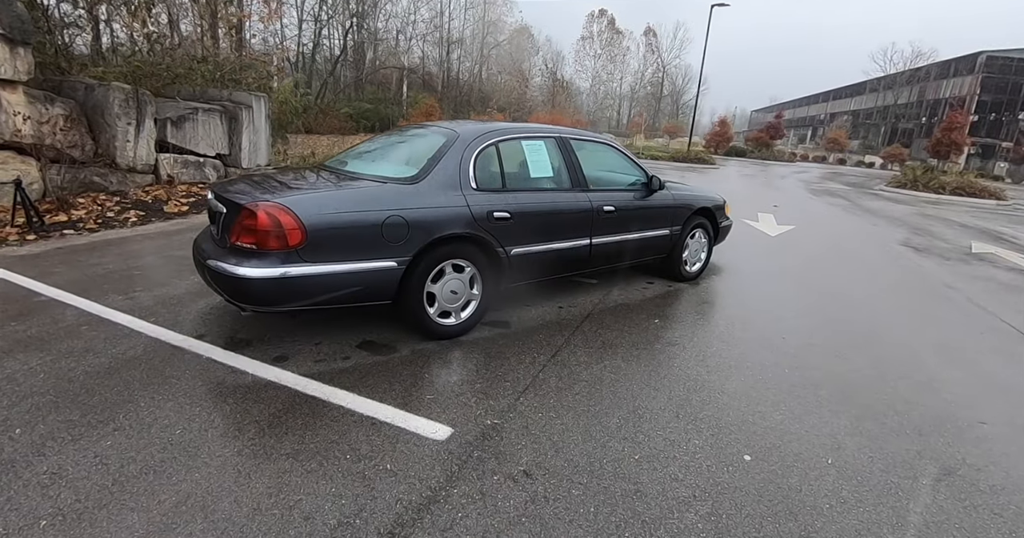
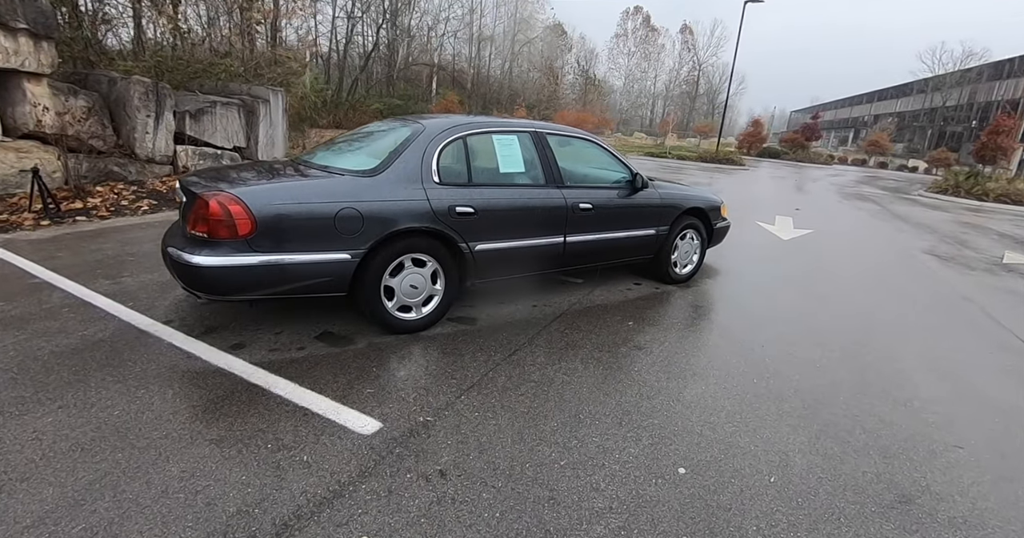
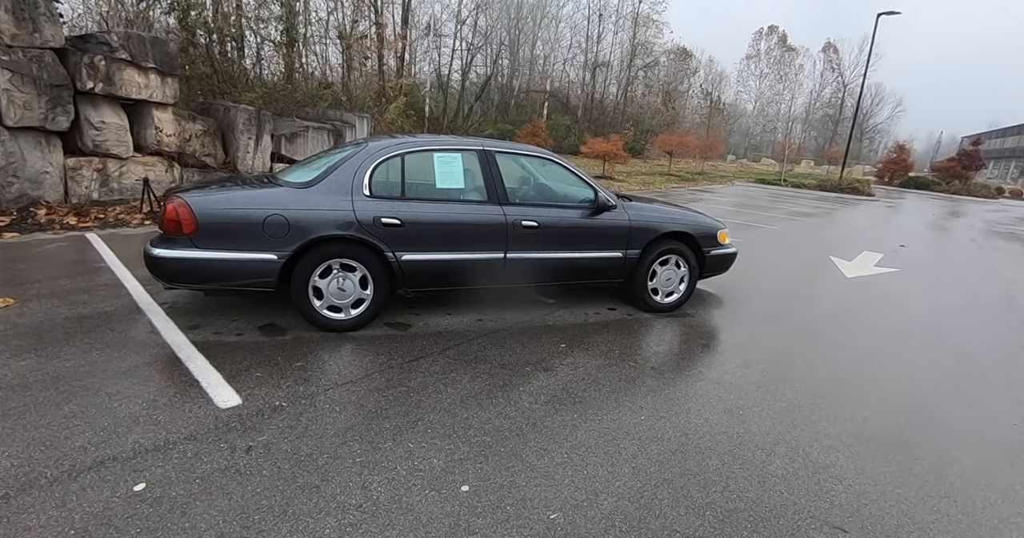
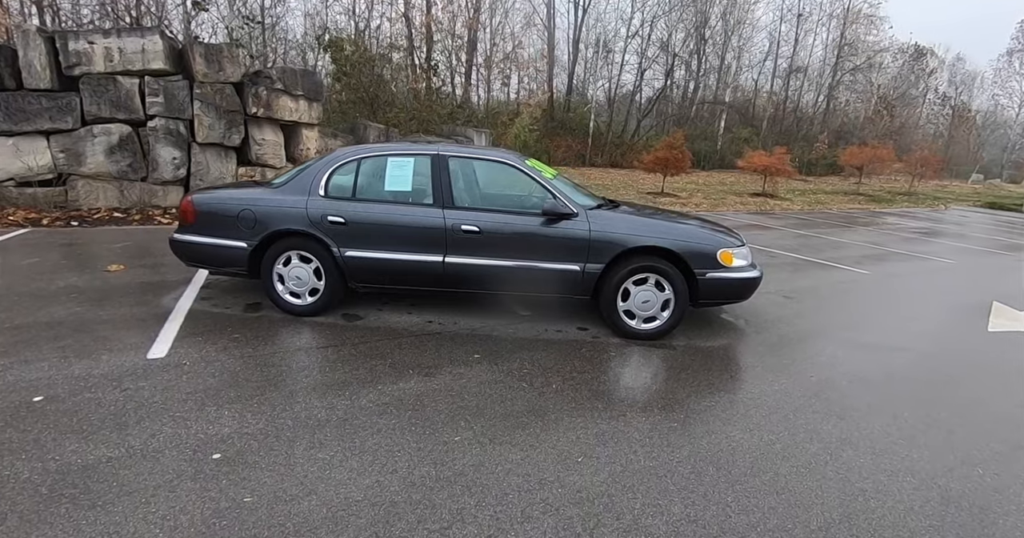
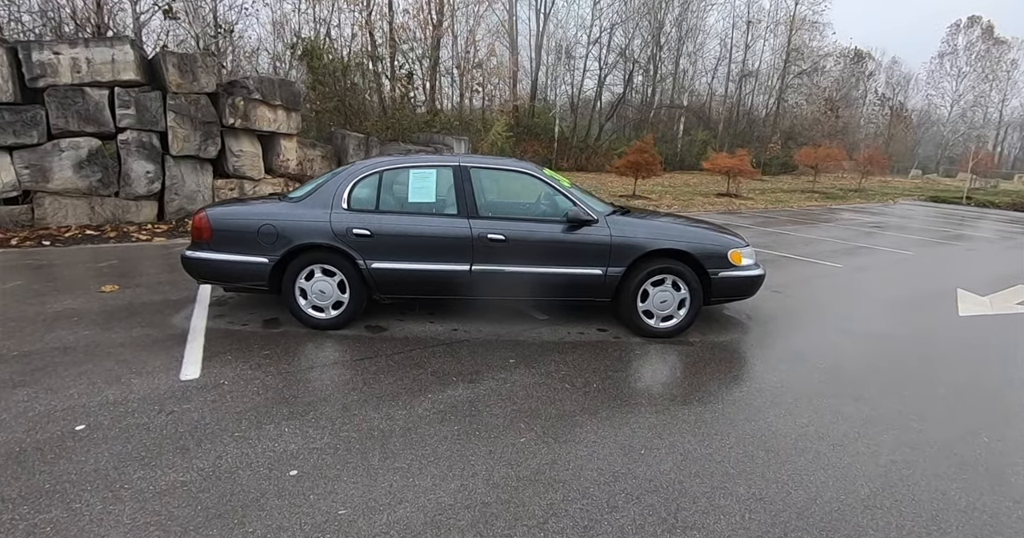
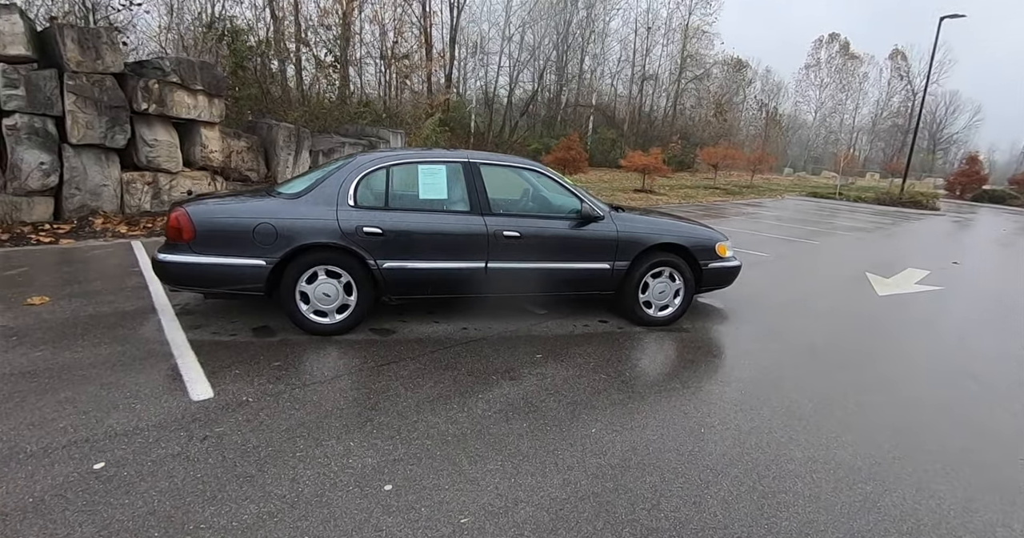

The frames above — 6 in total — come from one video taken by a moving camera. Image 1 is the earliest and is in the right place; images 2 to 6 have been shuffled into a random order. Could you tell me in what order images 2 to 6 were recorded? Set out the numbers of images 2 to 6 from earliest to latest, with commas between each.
2, 3, 6, 5, 4
